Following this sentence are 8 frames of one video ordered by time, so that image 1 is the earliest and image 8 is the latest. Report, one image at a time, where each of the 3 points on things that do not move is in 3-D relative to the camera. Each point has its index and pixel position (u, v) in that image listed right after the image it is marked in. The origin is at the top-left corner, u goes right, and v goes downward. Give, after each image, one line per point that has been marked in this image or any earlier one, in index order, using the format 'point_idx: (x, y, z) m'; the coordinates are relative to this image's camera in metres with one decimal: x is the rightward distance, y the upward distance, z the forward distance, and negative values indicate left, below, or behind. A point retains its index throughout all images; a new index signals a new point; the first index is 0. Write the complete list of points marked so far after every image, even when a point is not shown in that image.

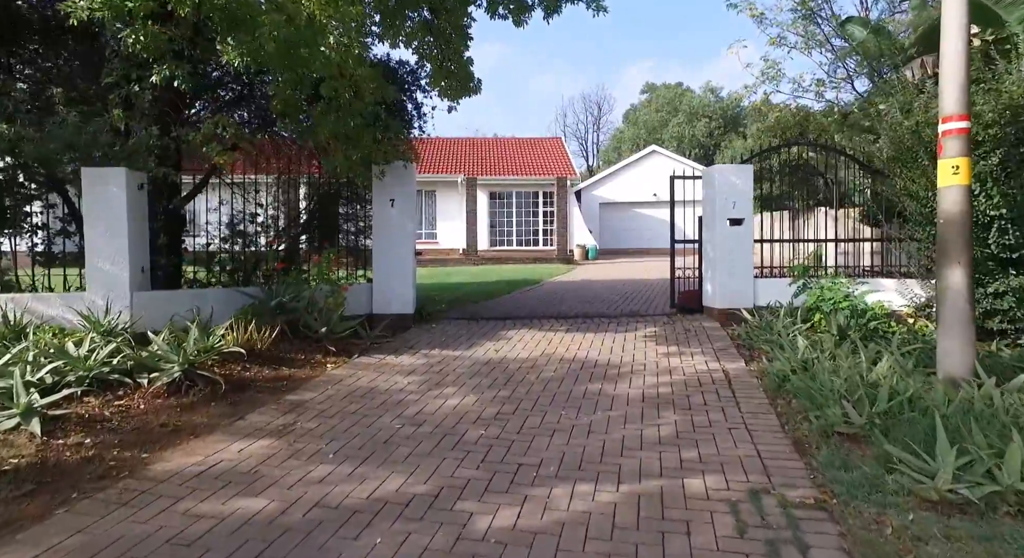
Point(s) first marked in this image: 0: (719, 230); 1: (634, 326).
0: (+3.0, +0.7, +8.9) m
1: (+1.7, -0.7, +8.6) m
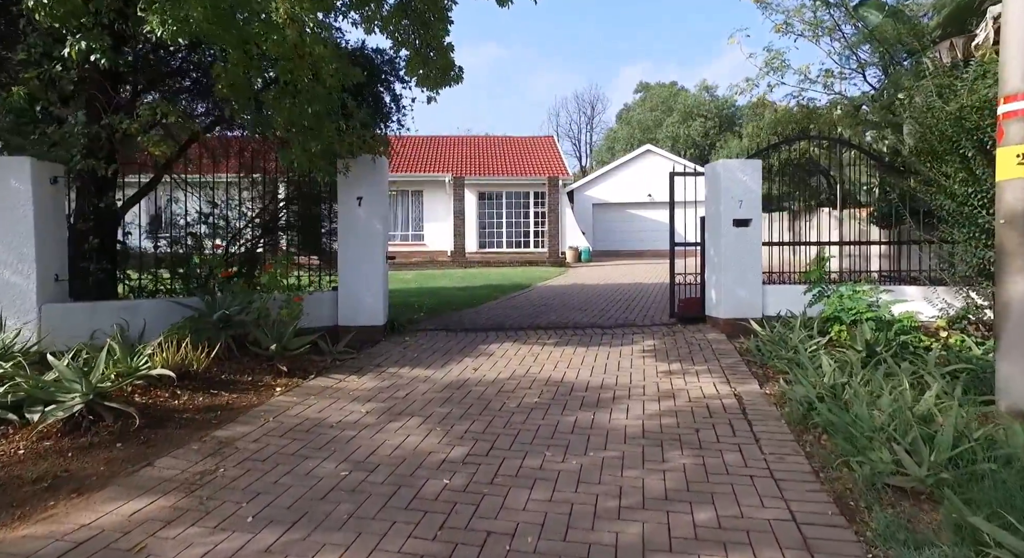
0: (+2.8, +0.6, +8.1) m
1: (+1.5, -0.8, +7.8) m
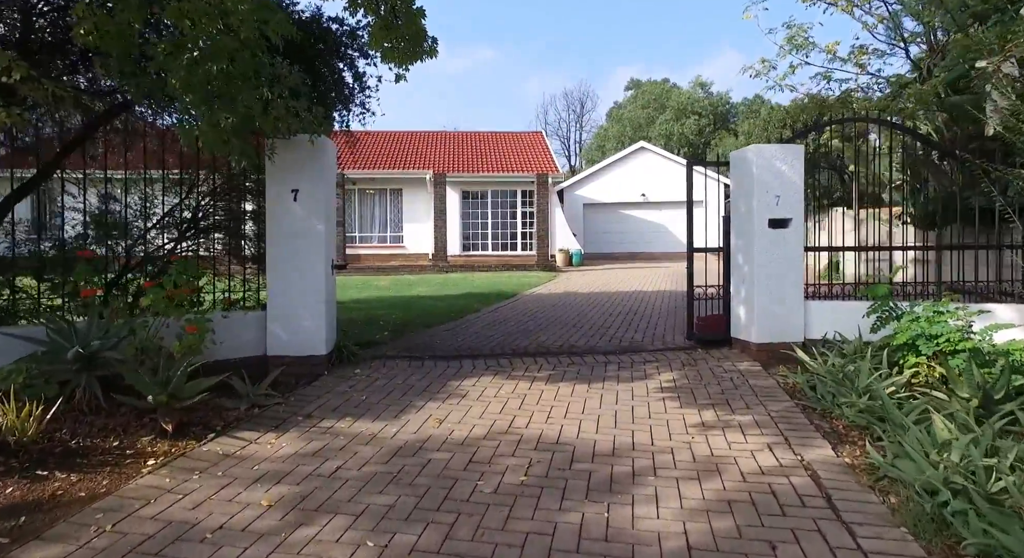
0: (+2.6, +0.5, +6.5) m
1: (+1.3, -0.9, +6.1) m
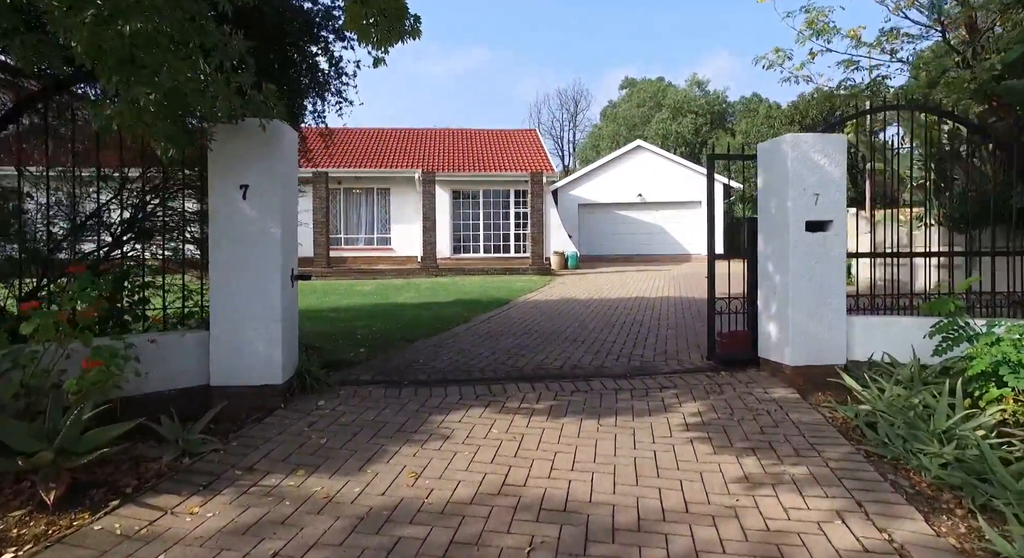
0: (+2.5, +0.4, +5.6) m
1: (+1.3, -1.0, +5.2) m
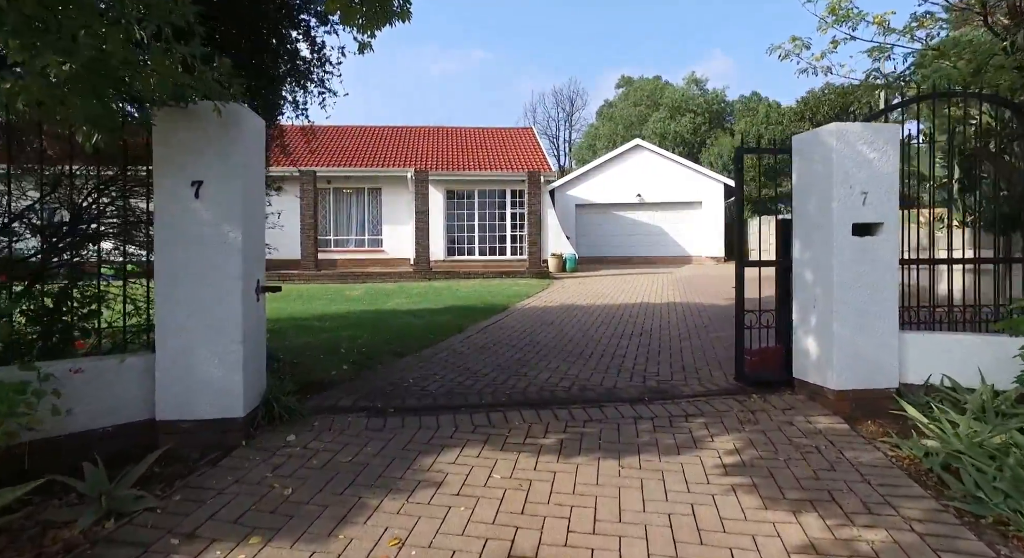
0: (+2.5, +0.3, +4.8) m
1: (+1.3, -1.1, +4.4) m
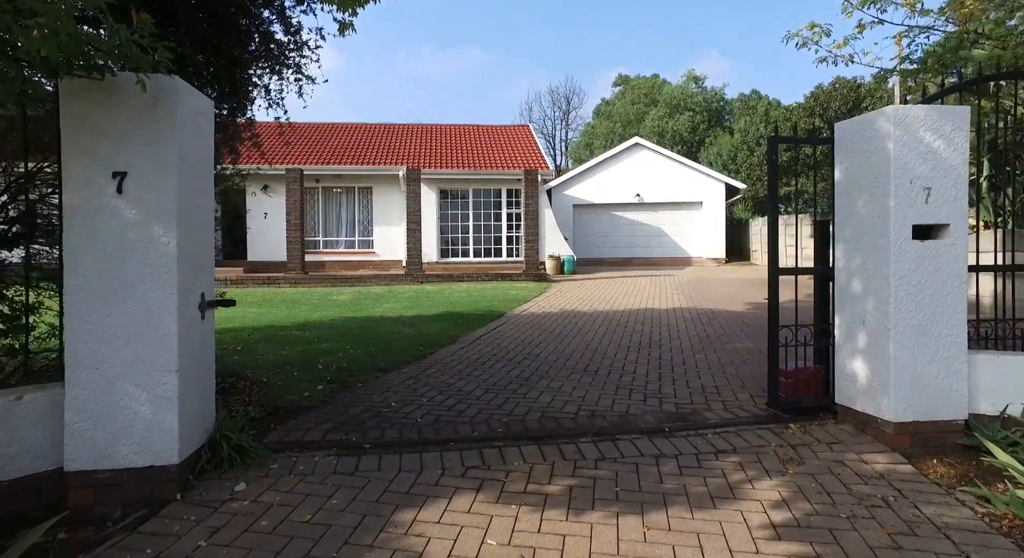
0: (+2.5, +0.2, +4.1) m
1: (+1.3, -1.2, +3.7) m
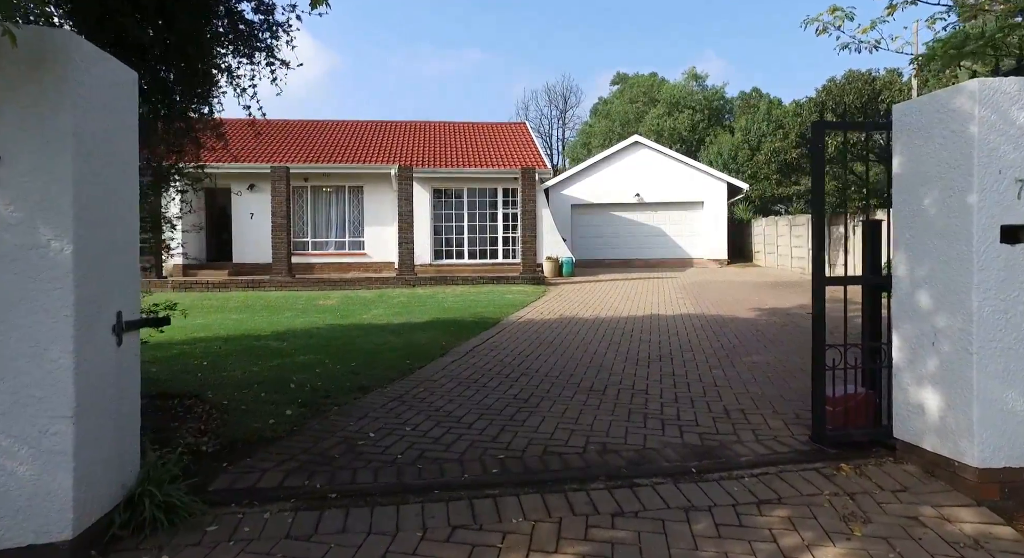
0: (+2.5, +0.1, +3.3) m
1: (+1.3, -1.3, +2.9) m
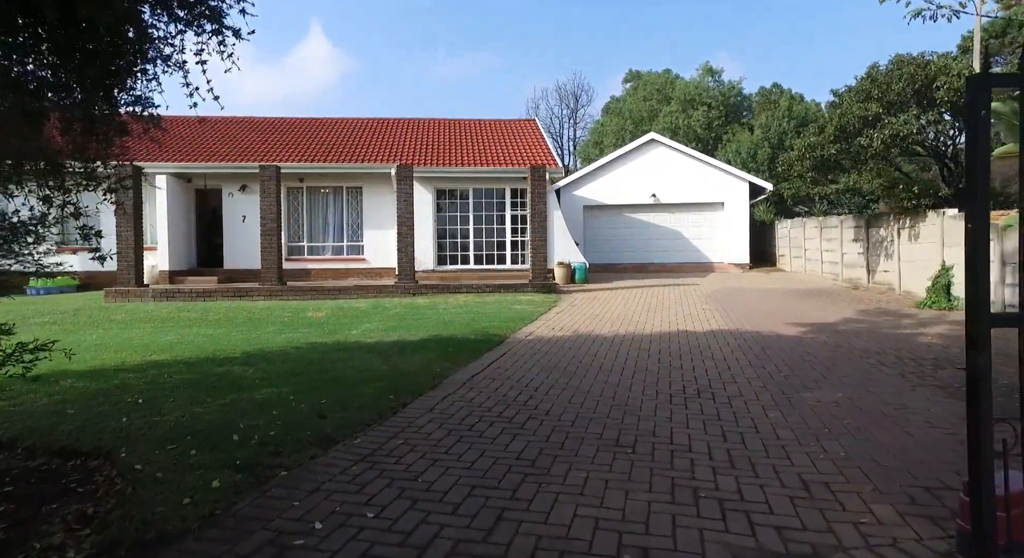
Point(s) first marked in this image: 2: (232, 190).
0: (+2.5, 0.0, +1.9) m
1: (+1.2, -1.4, +1.5) m
2: (-8.2, +2.6, +18.0) m
